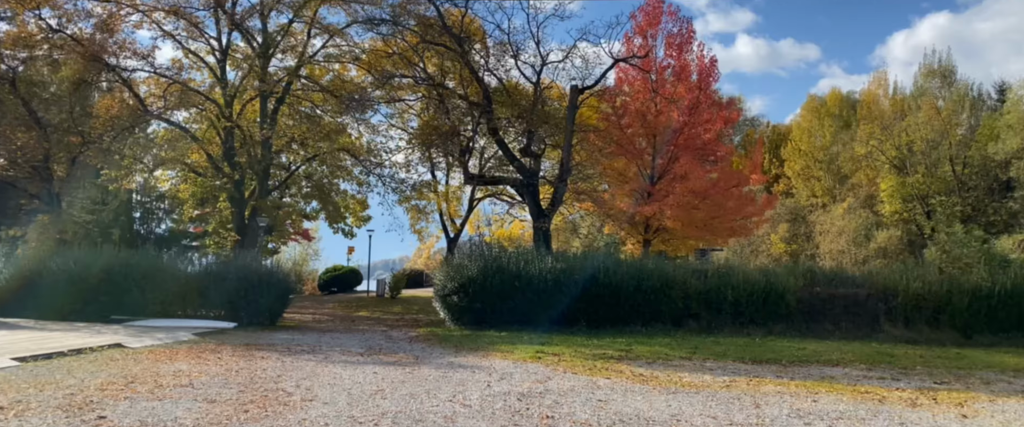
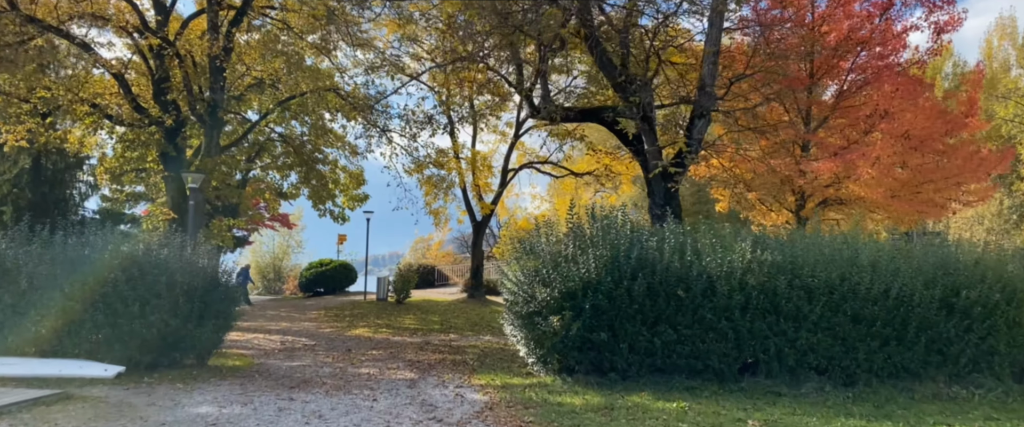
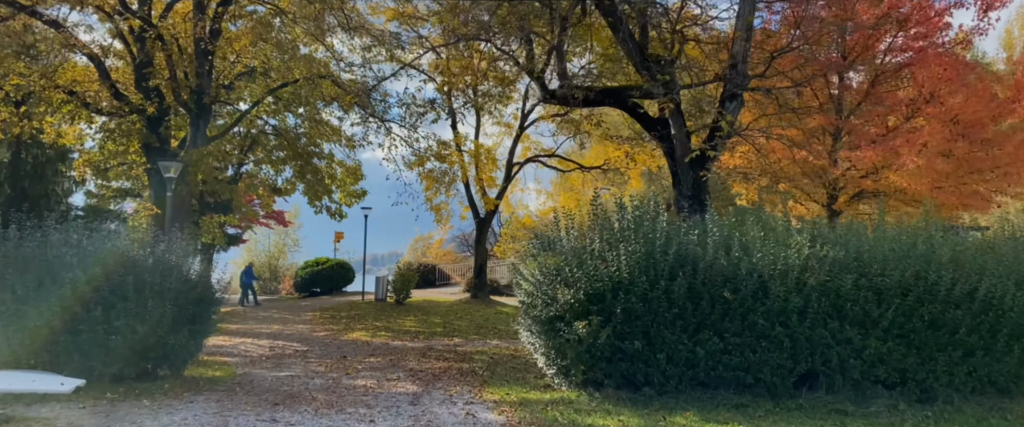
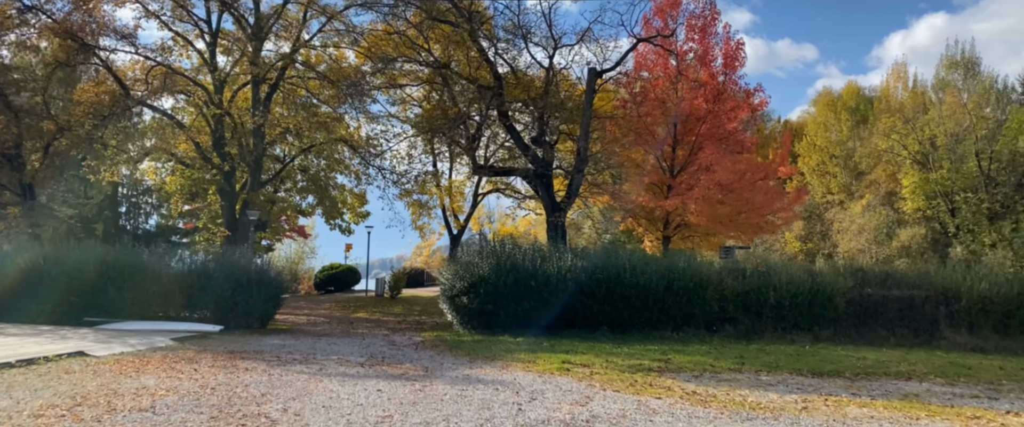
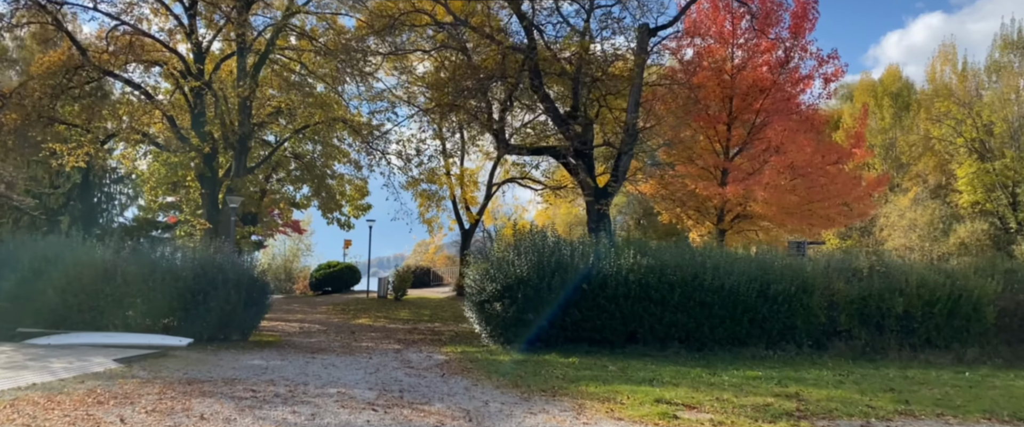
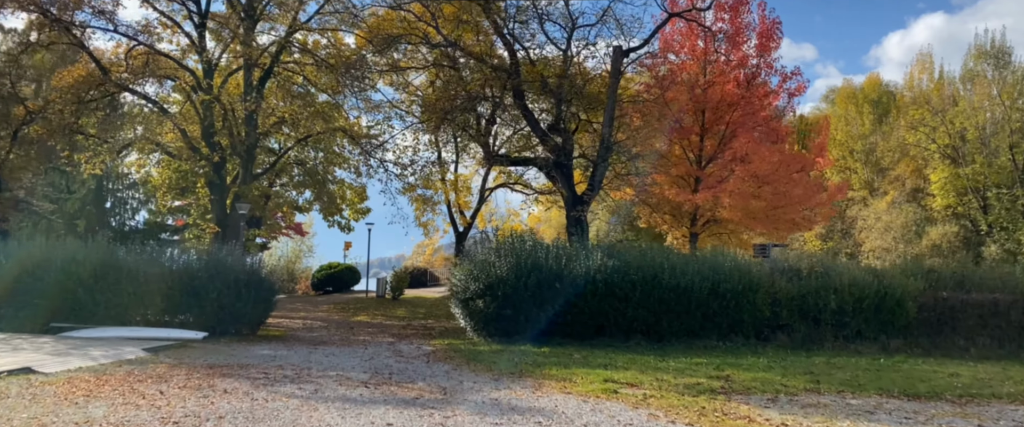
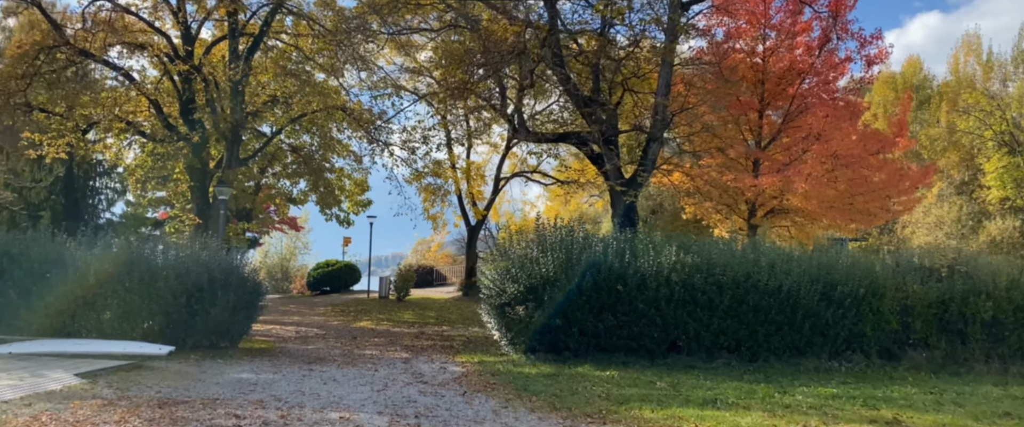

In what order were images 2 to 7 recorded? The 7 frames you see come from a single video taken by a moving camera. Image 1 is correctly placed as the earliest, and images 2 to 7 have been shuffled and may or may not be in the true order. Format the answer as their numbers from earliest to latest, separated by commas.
4, 6, 5, 7, 2, 3
